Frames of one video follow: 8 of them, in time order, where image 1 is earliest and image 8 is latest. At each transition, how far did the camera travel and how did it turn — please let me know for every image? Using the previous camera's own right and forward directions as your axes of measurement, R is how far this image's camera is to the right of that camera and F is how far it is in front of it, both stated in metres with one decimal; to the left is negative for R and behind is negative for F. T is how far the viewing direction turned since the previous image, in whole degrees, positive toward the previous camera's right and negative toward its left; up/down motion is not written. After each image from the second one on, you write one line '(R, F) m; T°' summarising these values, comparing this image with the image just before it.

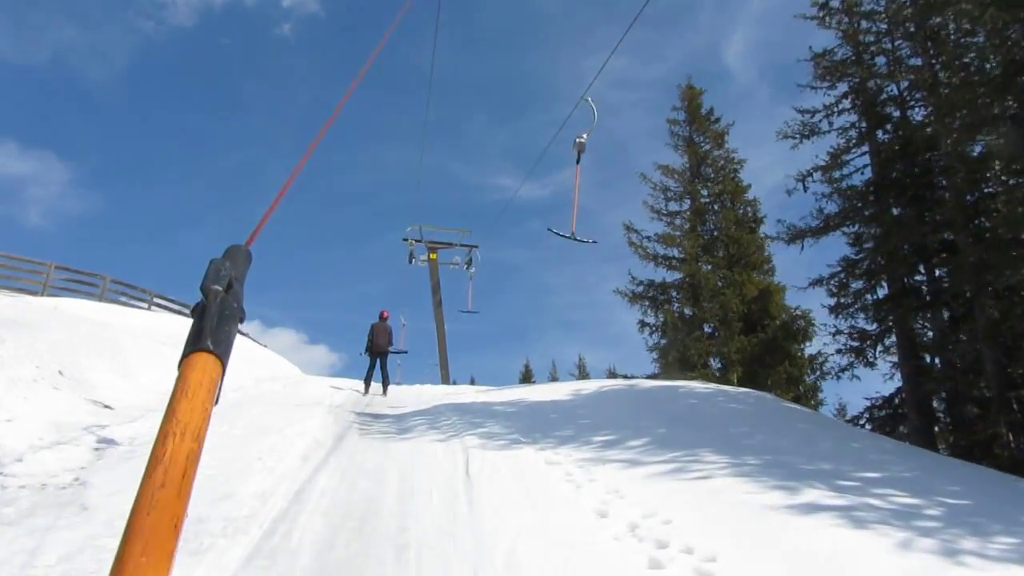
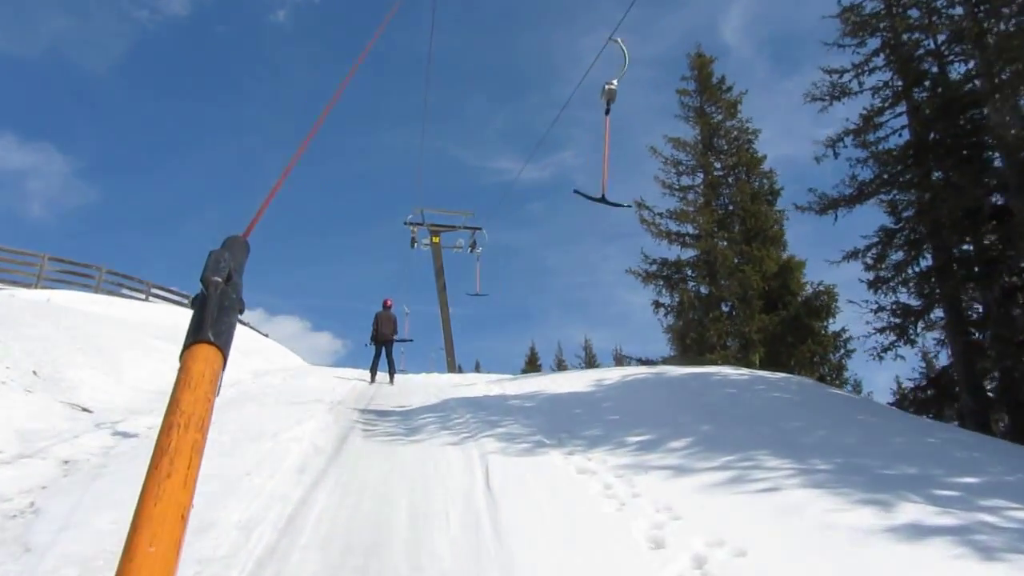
(-0.1, +1.0) m; 0°
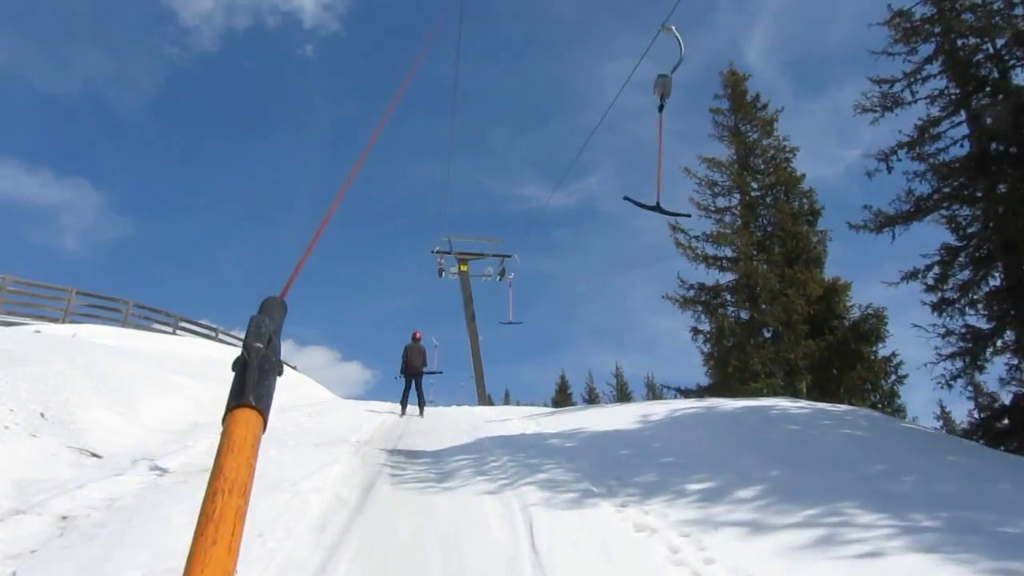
(-0.1, +0.7) m; -2°
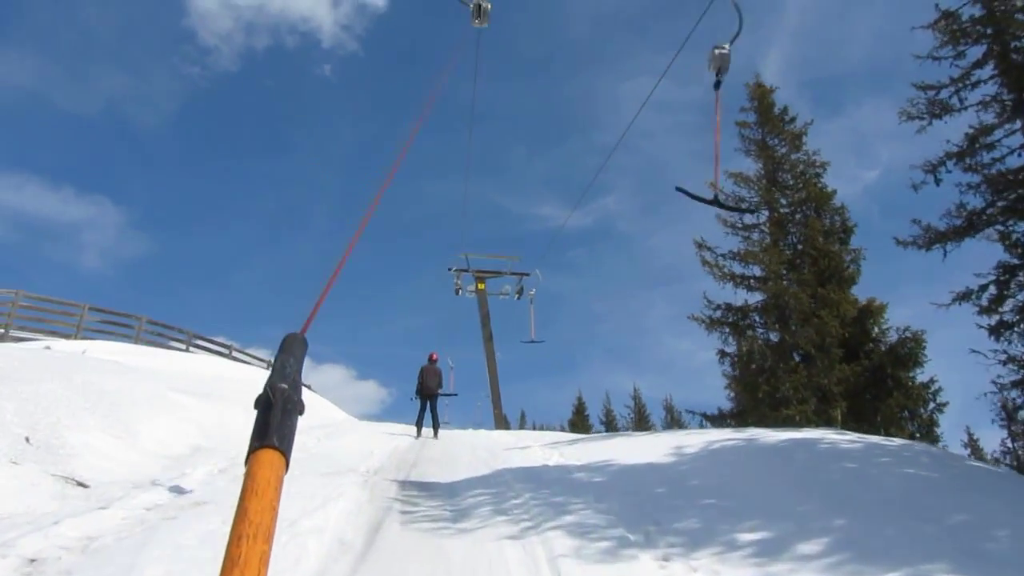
(-0.1, +0.8) m; -1°
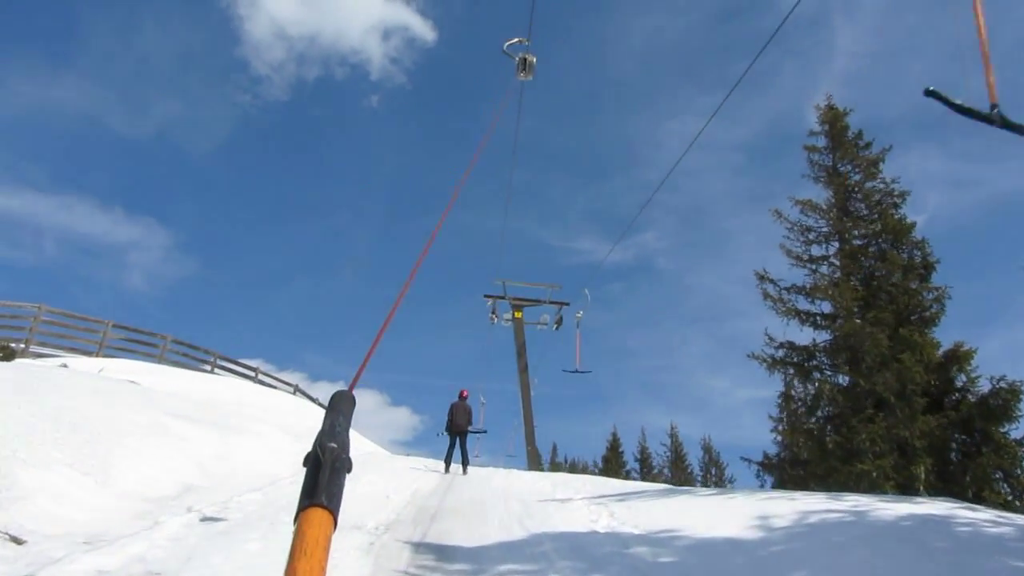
(-0.1, +1.8) m; -2°
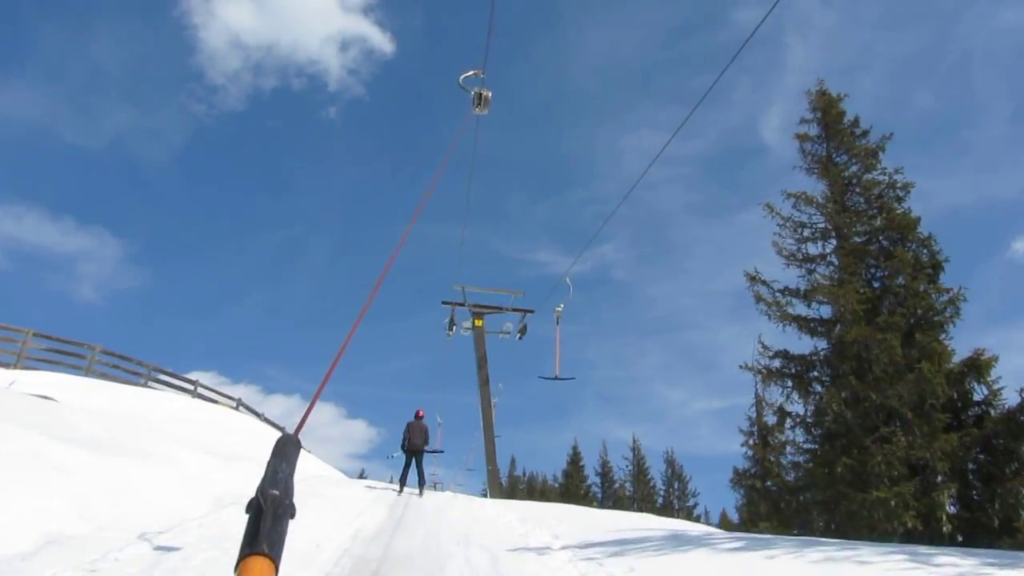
(-0.1, +2.3) m; +3°
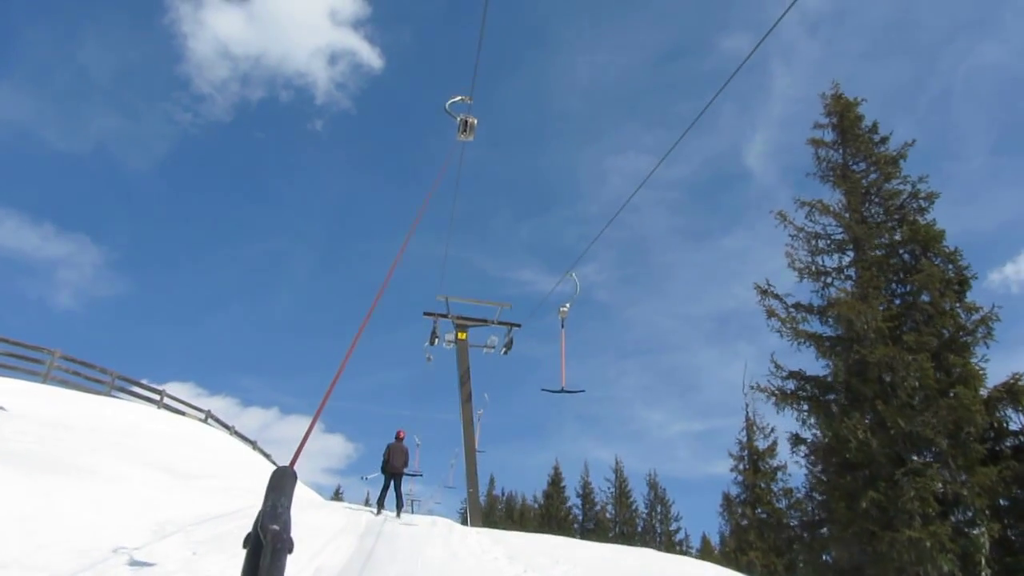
(-0.1, +1.5) m; +1°
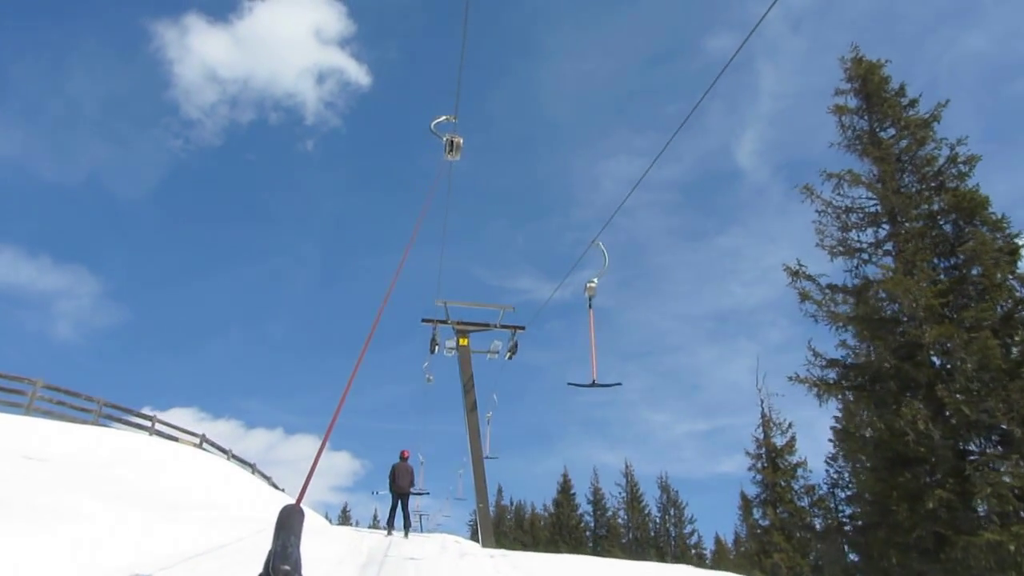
(-0.1, +1.5) m; 0°
